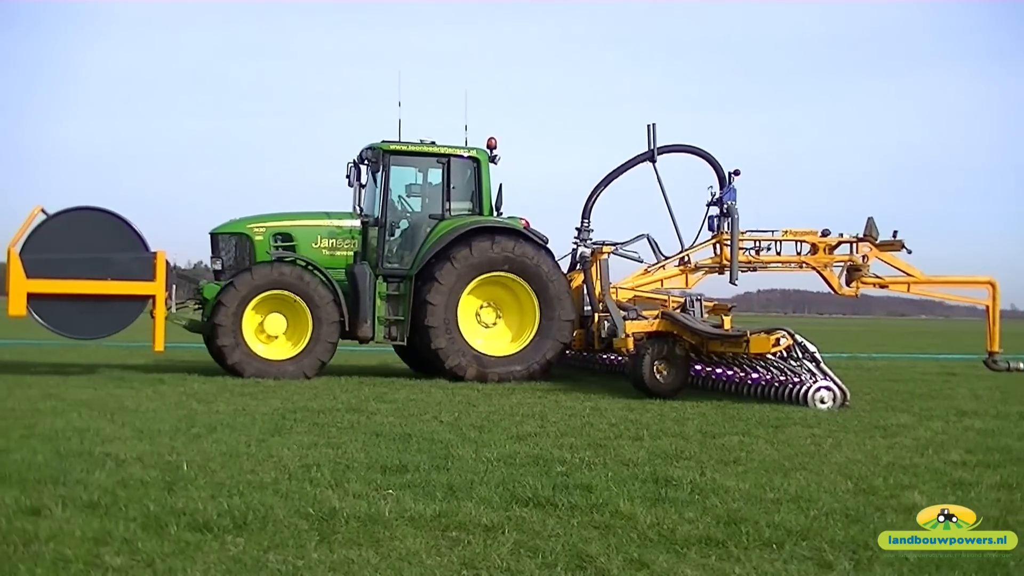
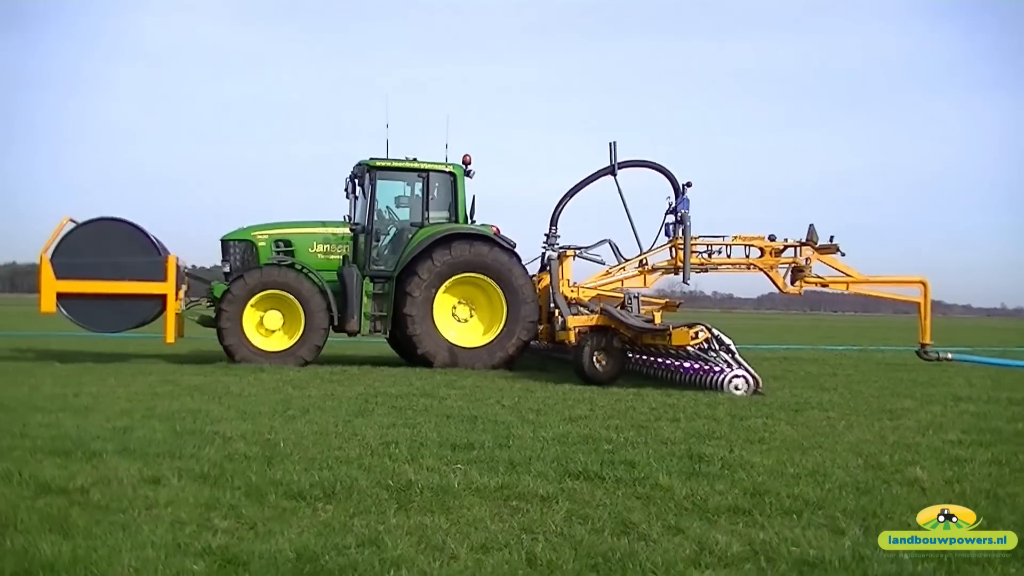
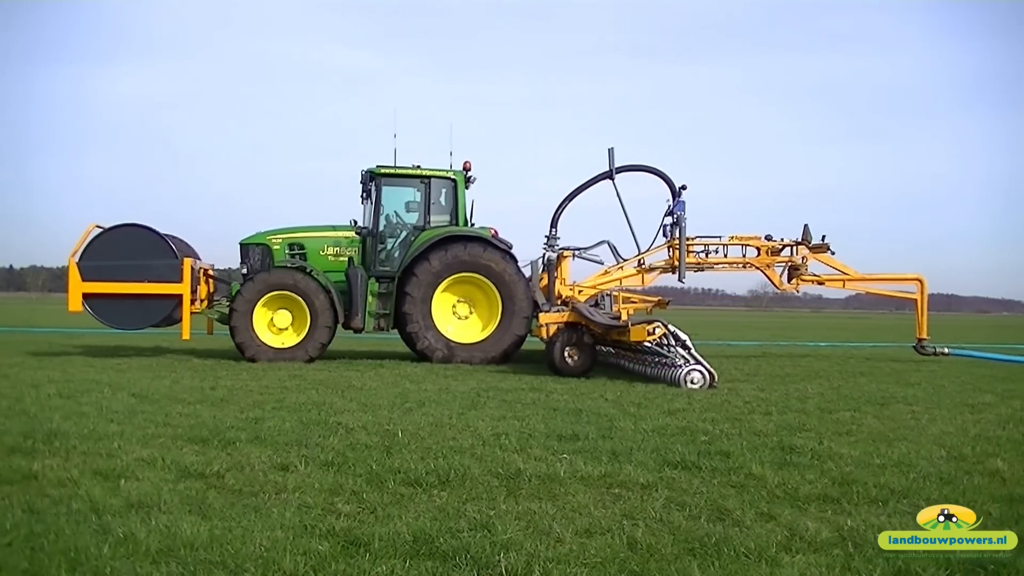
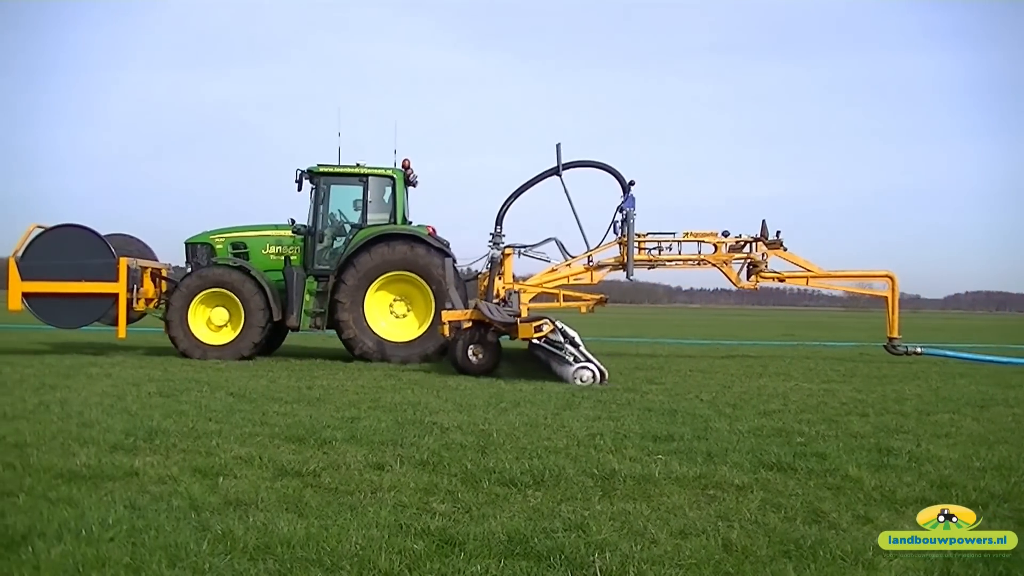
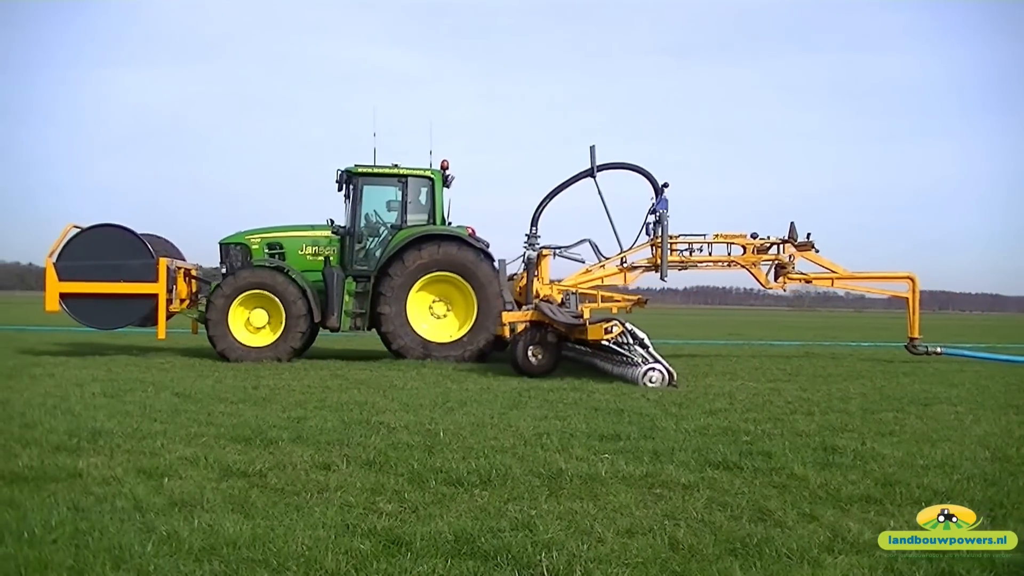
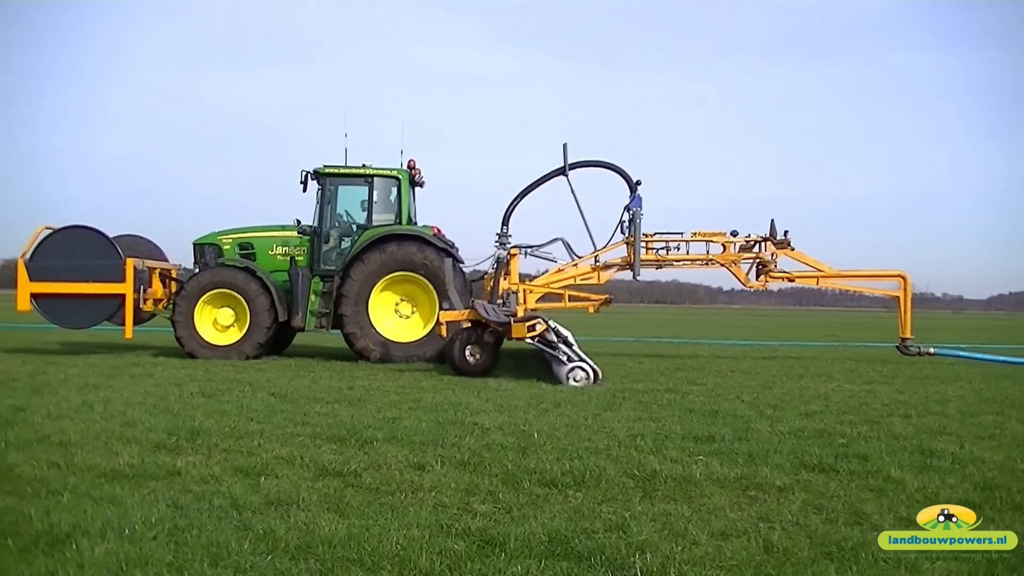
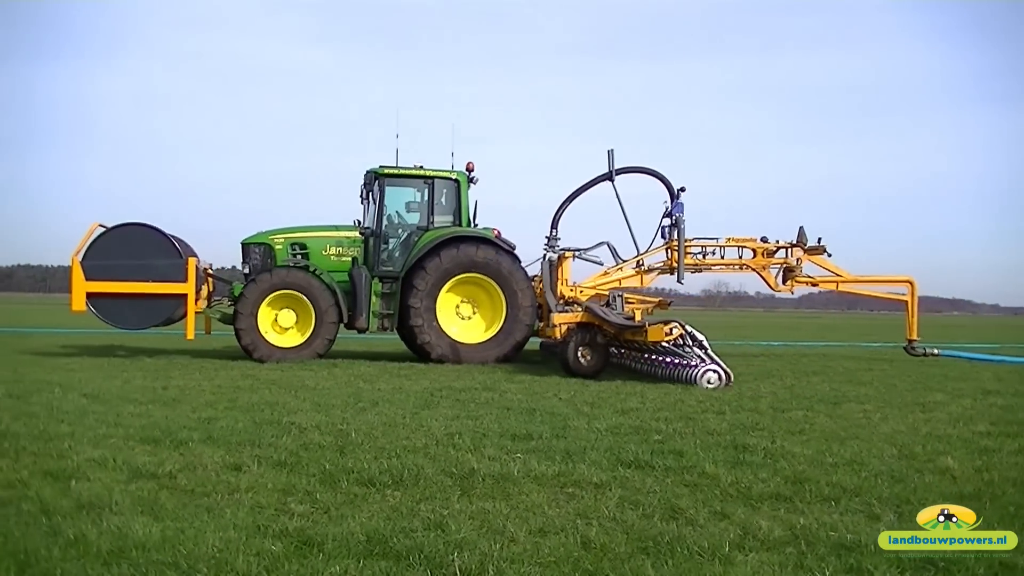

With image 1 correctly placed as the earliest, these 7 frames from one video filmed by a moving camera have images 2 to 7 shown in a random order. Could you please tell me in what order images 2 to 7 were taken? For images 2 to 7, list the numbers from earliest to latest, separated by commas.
2, 7, 3, 5, 4, 6
